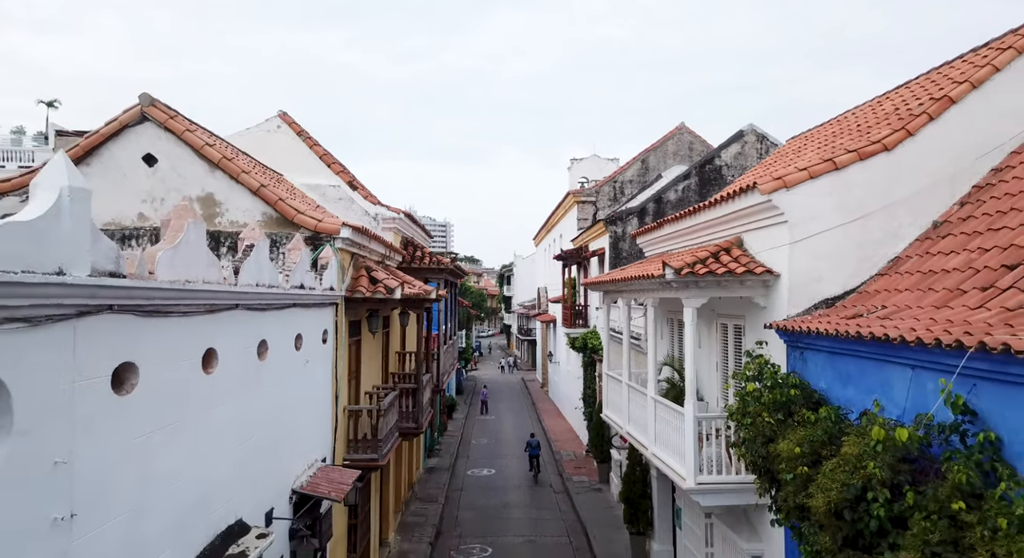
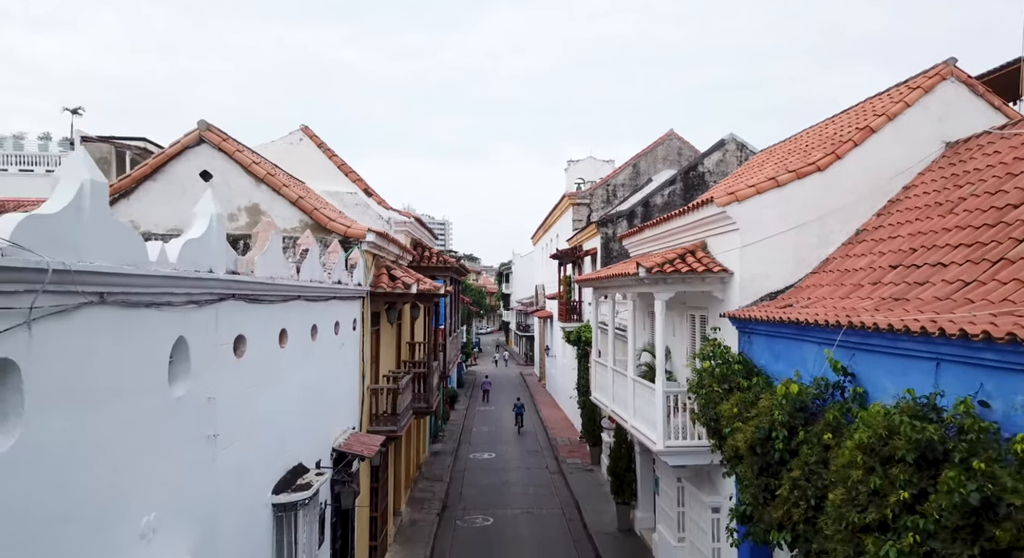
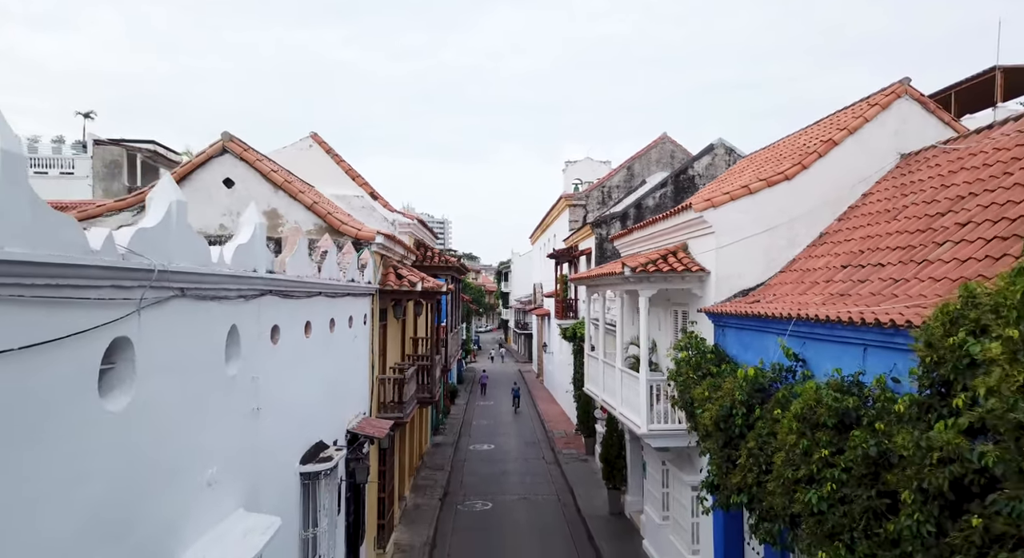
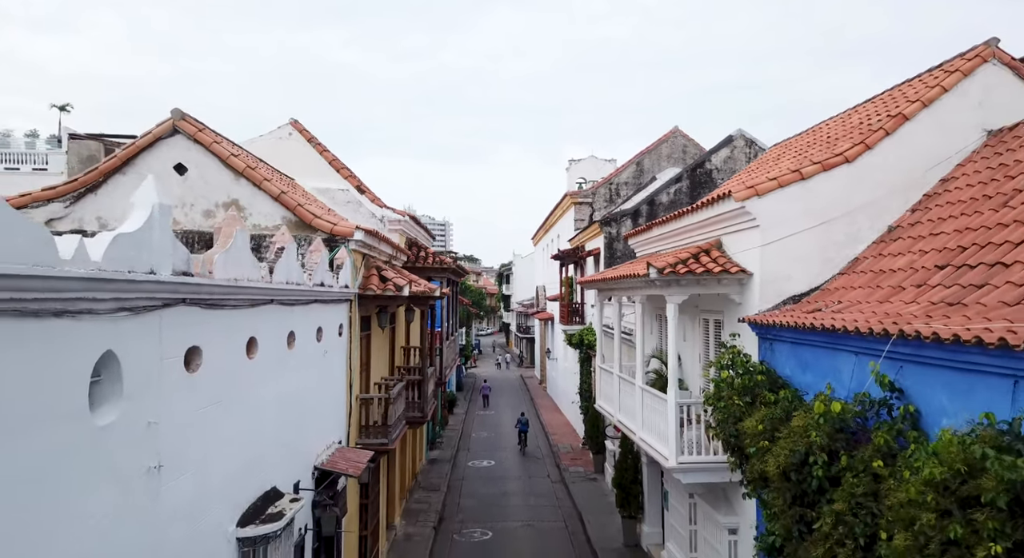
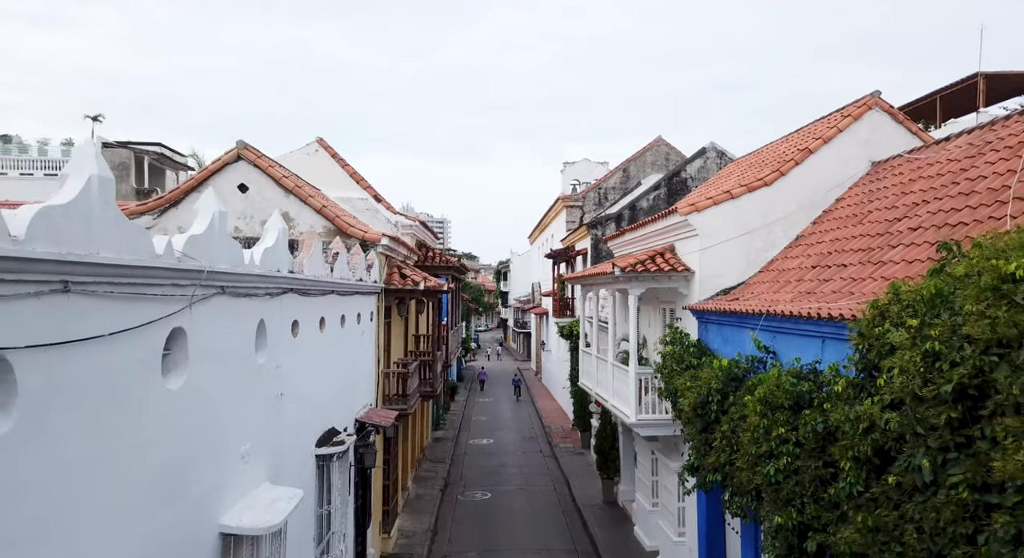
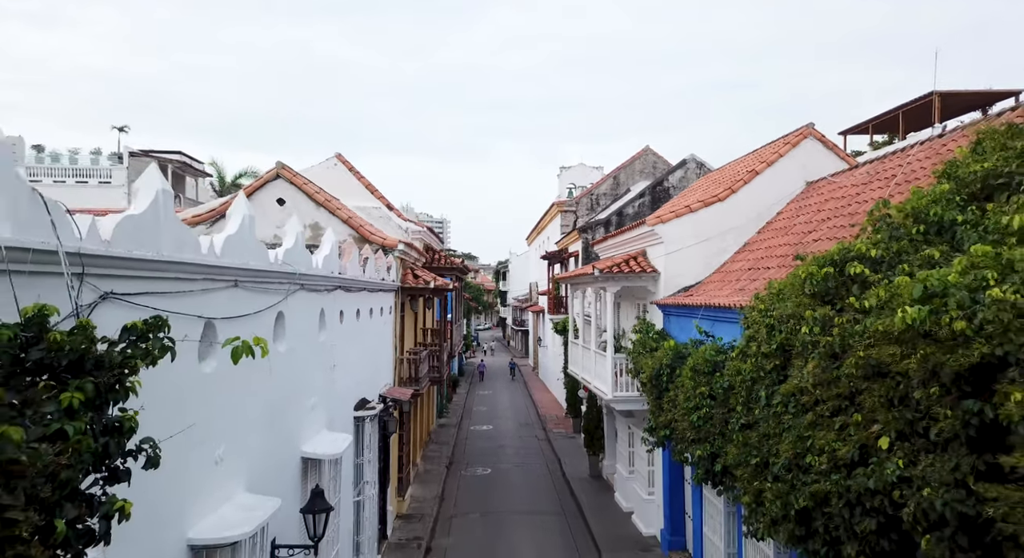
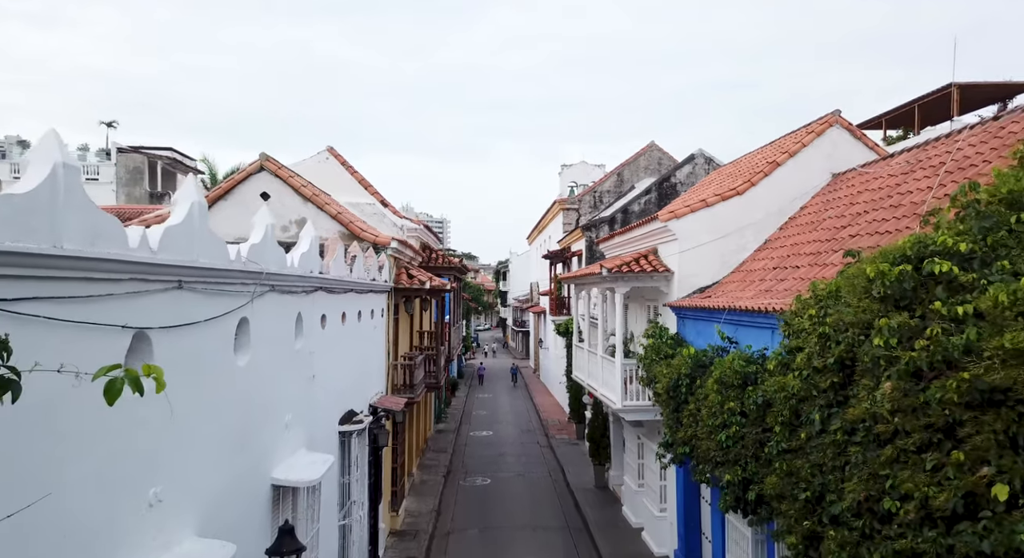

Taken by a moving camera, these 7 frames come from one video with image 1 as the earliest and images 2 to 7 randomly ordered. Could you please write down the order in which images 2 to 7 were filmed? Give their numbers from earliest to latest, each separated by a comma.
4, 2, 3, 5, 7, 6
